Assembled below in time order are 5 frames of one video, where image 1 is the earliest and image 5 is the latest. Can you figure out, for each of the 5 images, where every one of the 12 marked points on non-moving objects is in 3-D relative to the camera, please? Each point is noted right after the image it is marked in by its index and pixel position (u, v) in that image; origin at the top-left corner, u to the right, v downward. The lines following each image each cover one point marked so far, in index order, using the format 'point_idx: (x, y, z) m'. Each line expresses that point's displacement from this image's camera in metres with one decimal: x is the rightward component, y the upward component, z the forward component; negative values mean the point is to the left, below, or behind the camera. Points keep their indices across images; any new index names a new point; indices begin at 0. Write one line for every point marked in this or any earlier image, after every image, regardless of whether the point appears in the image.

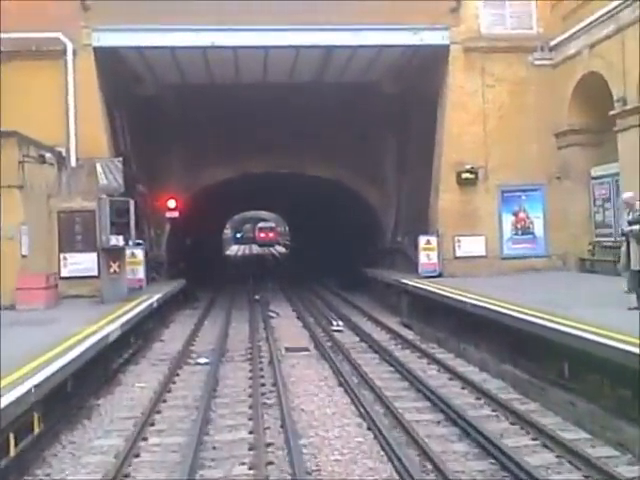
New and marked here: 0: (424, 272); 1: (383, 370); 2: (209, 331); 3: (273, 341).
0: (+3.1, -1.0, +19.8) m
1: (+1.3, -2.6, +13.3) m
2: (-3.3, -2.7, +19.6) m
3: (-1.2, -2.6, +17.1) m
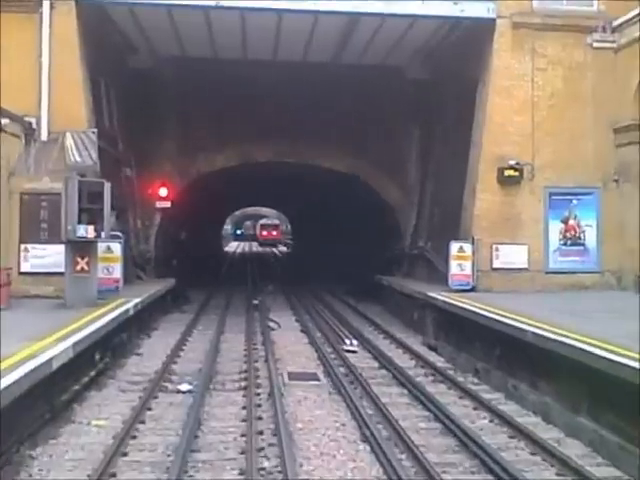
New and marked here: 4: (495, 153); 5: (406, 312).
0: (+3.4, -1.1, +16.7) m
1: (+1.5, -2.7, +10.3) m
2: (-3.0, -2.6, +16.5) m
3: (-1.0, -2.5, +14.0) m
4: (+4.5, +2.2, +17.2) m
5: (+2.5, -2.1, +19.3) m
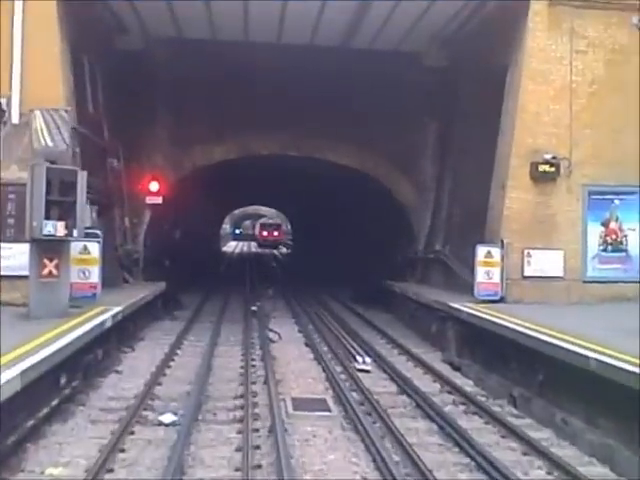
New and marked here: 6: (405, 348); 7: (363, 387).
0: (+3.5, -1.2, +14.7) m
1: (+1.6, -2.7, +8.2) m
2: (-2.9, -2.6, +14.5) m
3: (-0.8, -2.6, +12.0) m
4: (+4.7, +2.1, +15.2) m
5: (+2.6, -2.1, +17.2) m
6: (+2.0, -2.5, +15.5) m
7: (+0.7, -2.5, +11.5) m
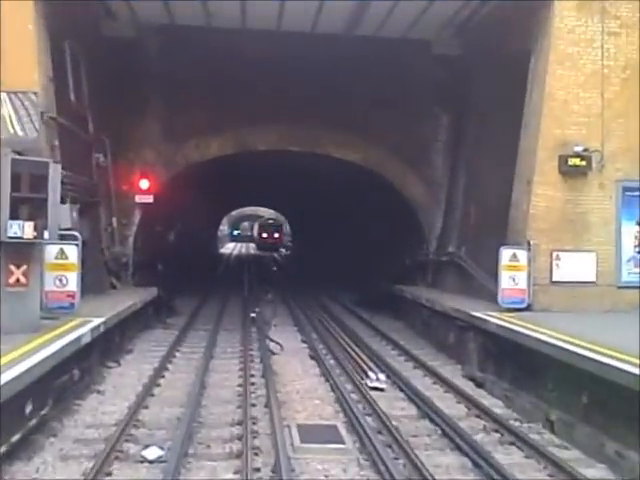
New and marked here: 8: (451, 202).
0: (+3.7, -1.2, +13.2) m
1: (+1.8, -2.8, +6.8) m
2: (-2.7, -2.6, +13.0) m
3: (-0.7, -2.6, +10.5) m
4: (+4.8, +2.1, +13.7) m
5: (+2.8, -2.2, +15.8) m
6: (+2.1, -2.5, +14.0) m
7: (+0.9, -2.6, +10.0) m
8: (+3.6, +1.1, +18.6) m
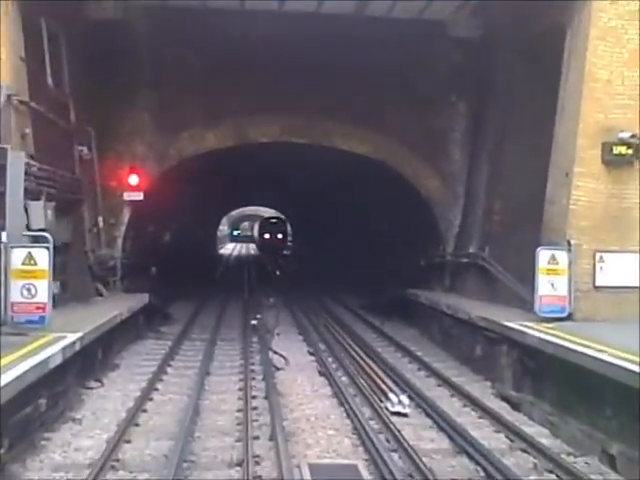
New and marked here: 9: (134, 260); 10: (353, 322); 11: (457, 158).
0: (+3.9, -1.2, +11.6) m
1: (+2.0, -2.8, +5.1) m
2: (-2.6, -2.6, +11.4) m
3: (-0.5, -2.6, +8.9) m
4: (+5.0, +2.1, +12.1) m
5: (+2.9, -2.2, +14.1) m
6: (+2.3, -2.5, +12.4) m
7: (+1.1, -2.6, +8.4) m
8: (+3.8, +1.1, +17.0) m
9: (-5.1, -0.6, +18.5) m
10: (+1.0, -2.5, +19.9) m
11: (+3.6, +2.2, +17.8) m
